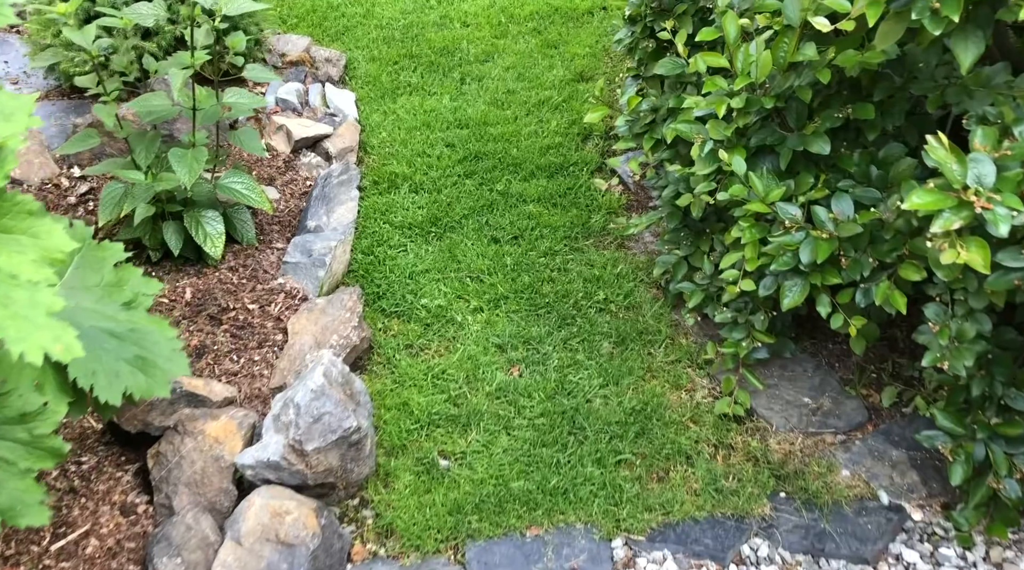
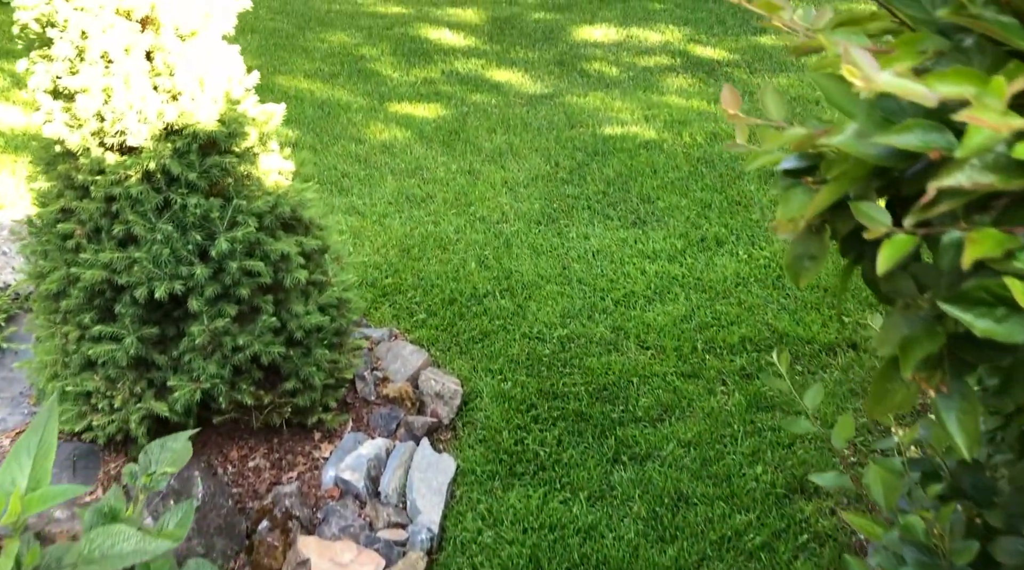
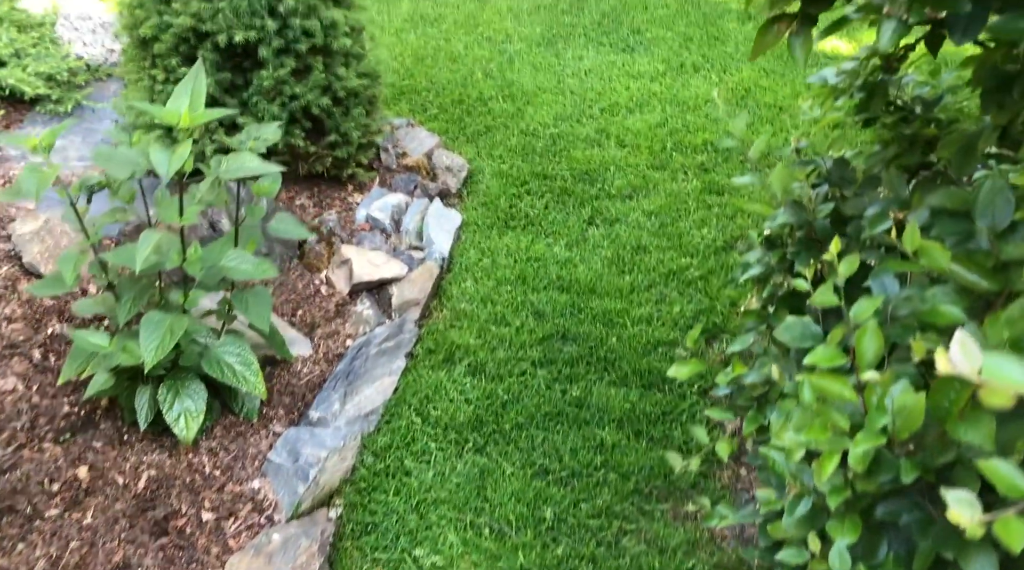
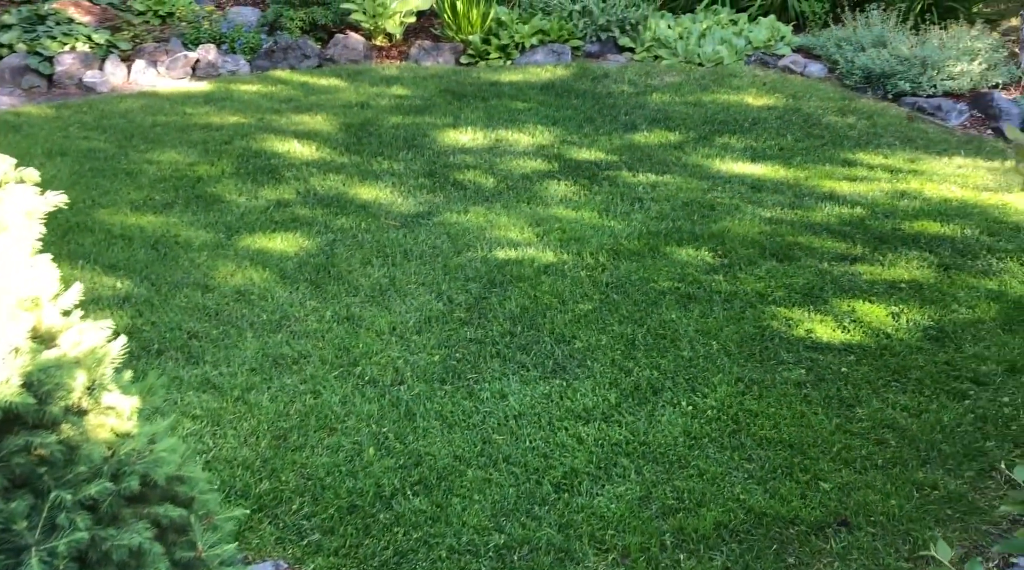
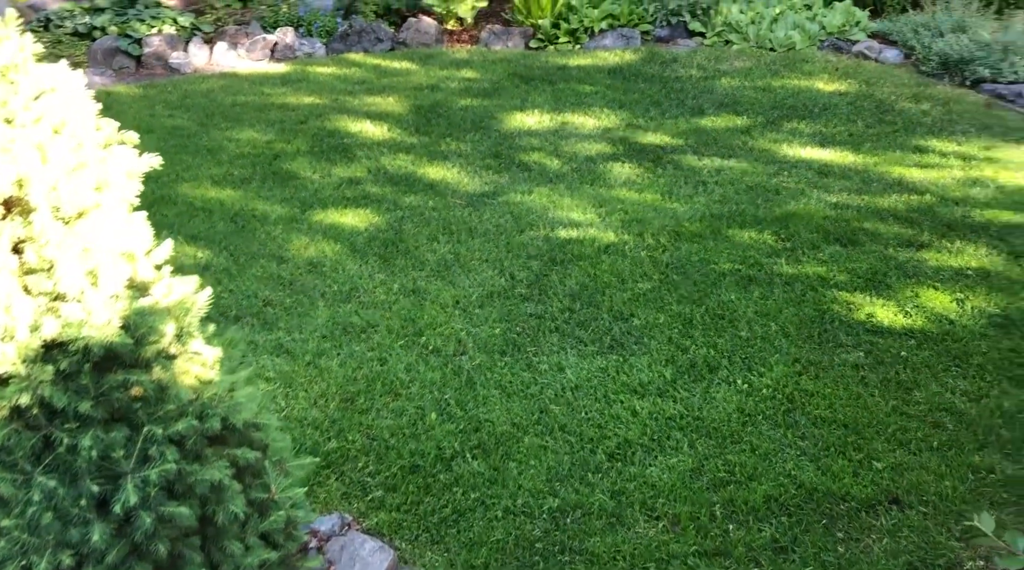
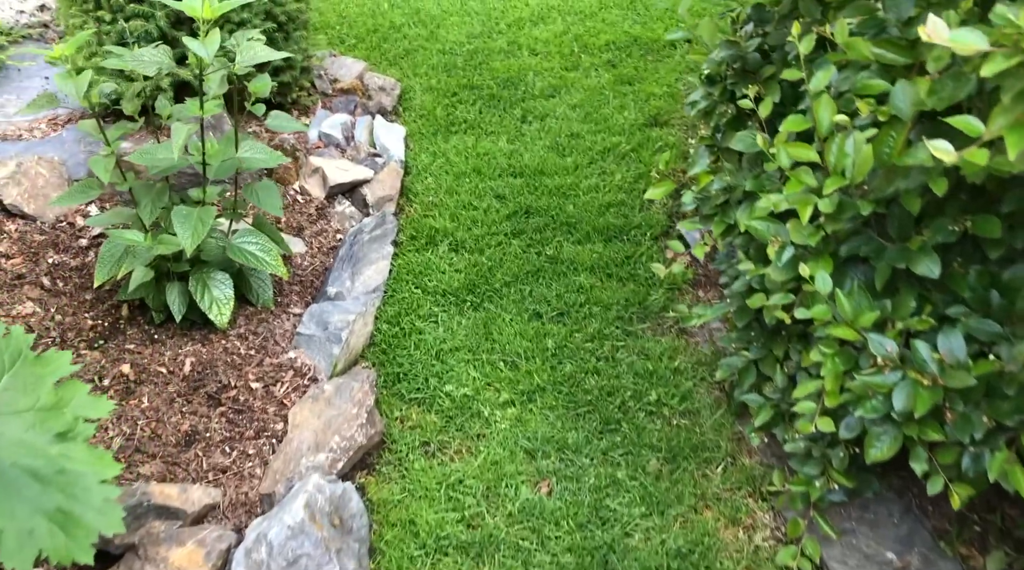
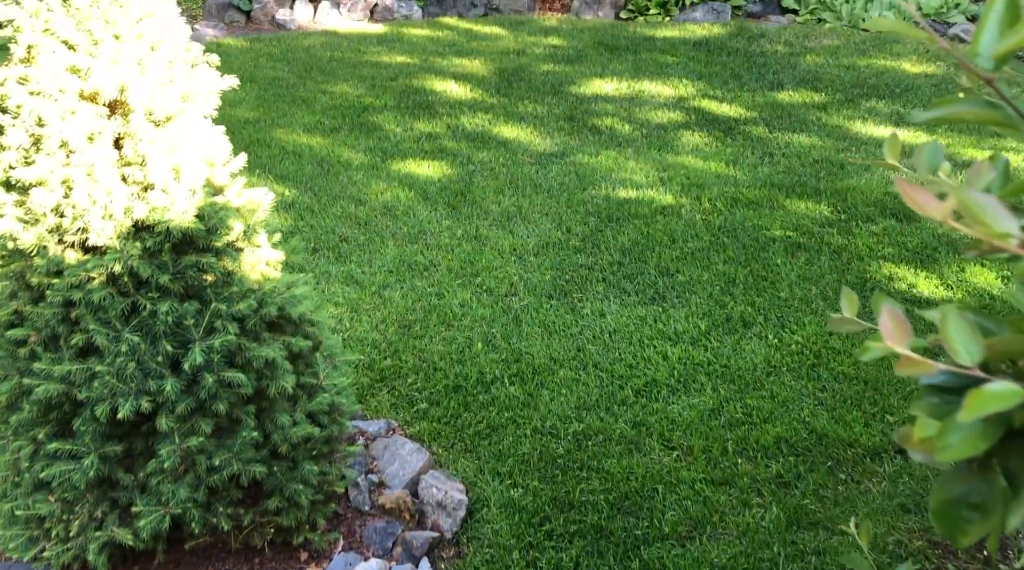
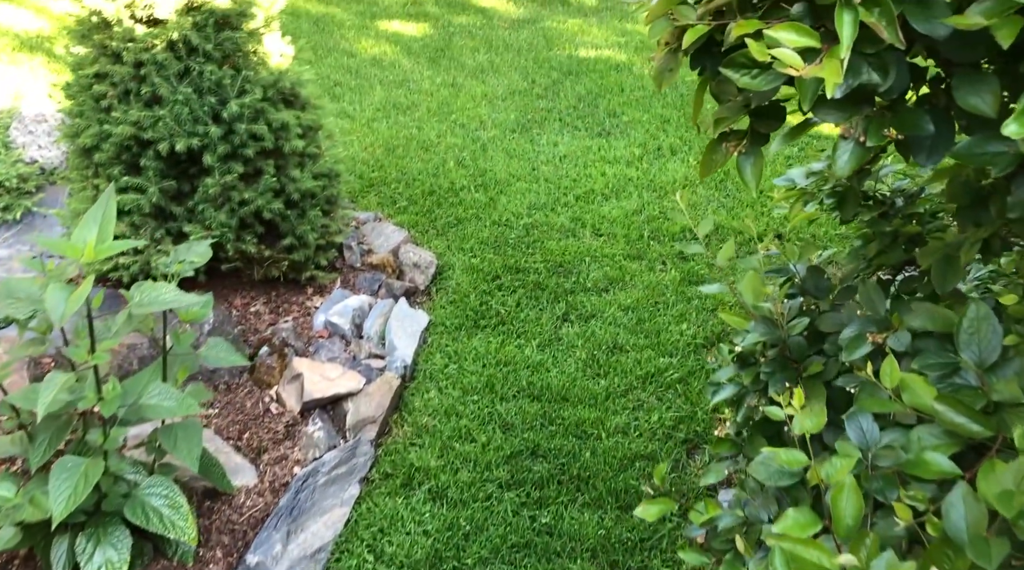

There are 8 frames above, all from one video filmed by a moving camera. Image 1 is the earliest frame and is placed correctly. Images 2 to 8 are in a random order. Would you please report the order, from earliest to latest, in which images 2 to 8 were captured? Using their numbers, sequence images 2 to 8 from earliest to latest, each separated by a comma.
6, 3, 8, 2, 7, 5, 4
